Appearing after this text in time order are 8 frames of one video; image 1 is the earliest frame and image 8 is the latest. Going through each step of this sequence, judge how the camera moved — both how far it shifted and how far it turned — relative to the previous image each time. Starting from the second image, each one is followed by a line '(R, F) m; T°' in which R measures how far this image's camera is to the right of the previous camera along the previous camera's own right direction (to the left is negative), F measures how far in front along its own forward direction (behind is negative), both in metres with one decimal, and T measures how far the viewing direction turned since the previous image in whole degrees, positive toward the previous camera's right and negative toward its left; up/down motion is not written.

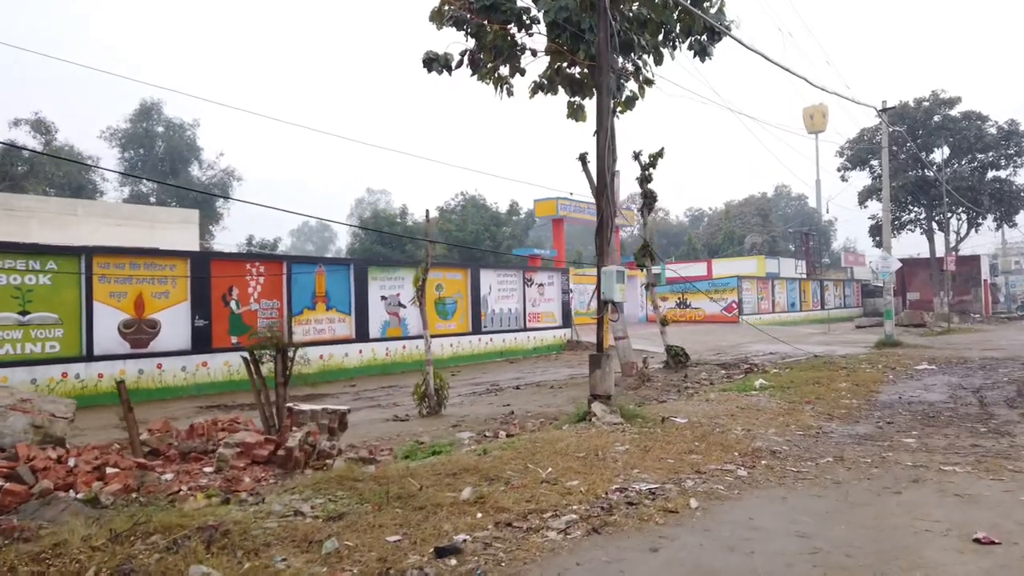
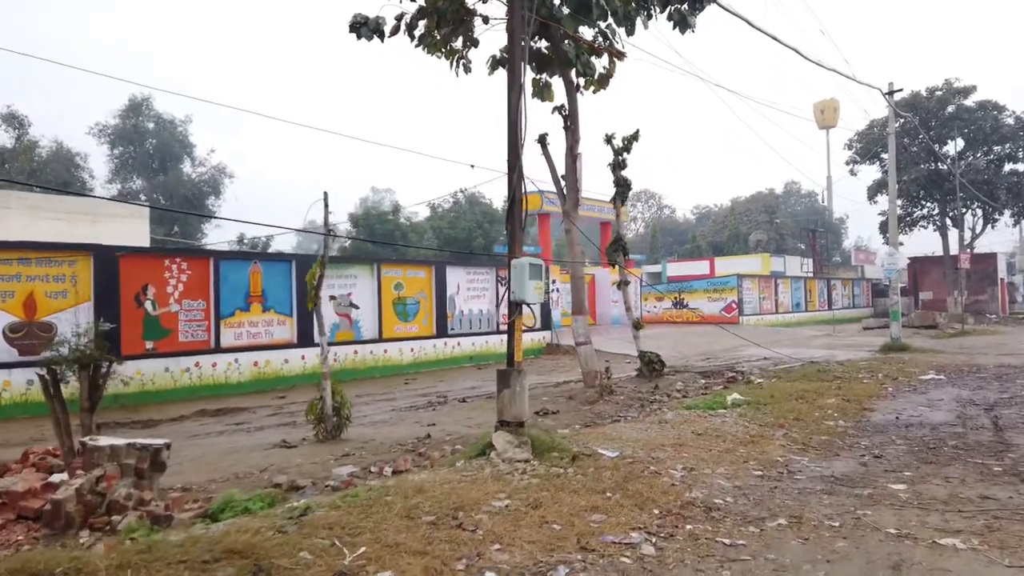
(+1.0, +1.6) m; -1°
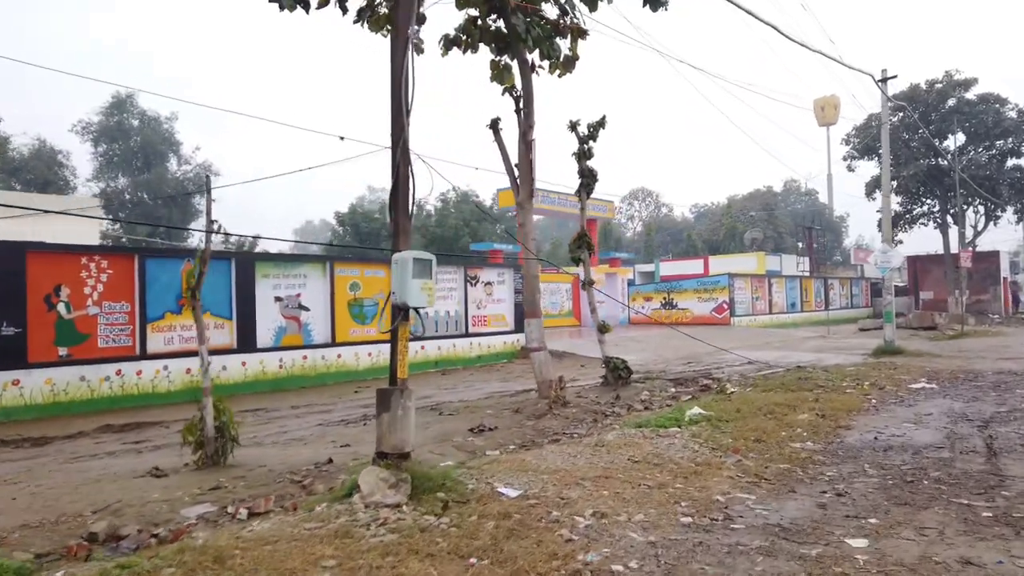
(+0.8, +1.1) m; 0°
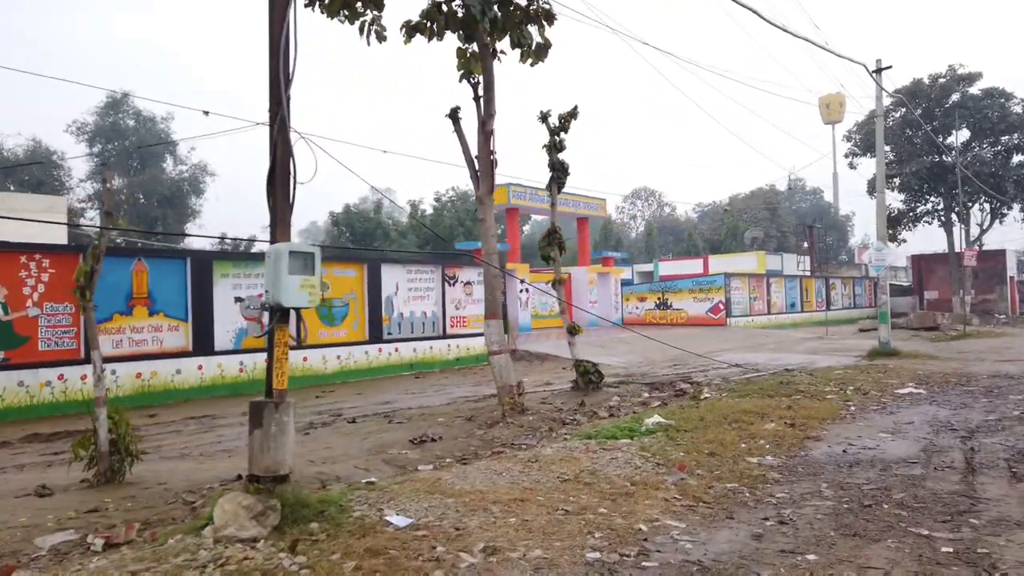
(+0.7, +0.7) m; -1°
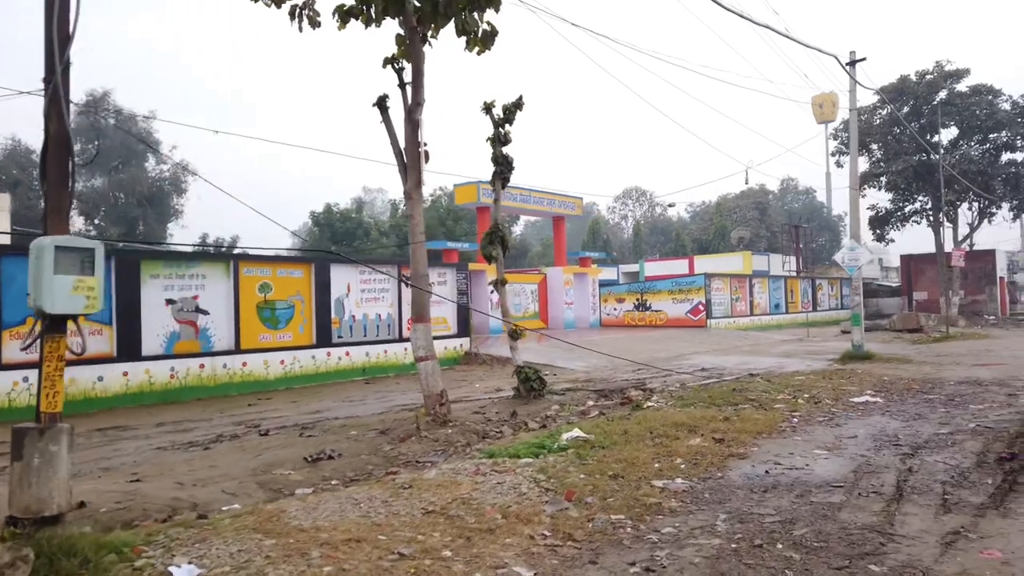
(+0.9, +0.7) m; 0°
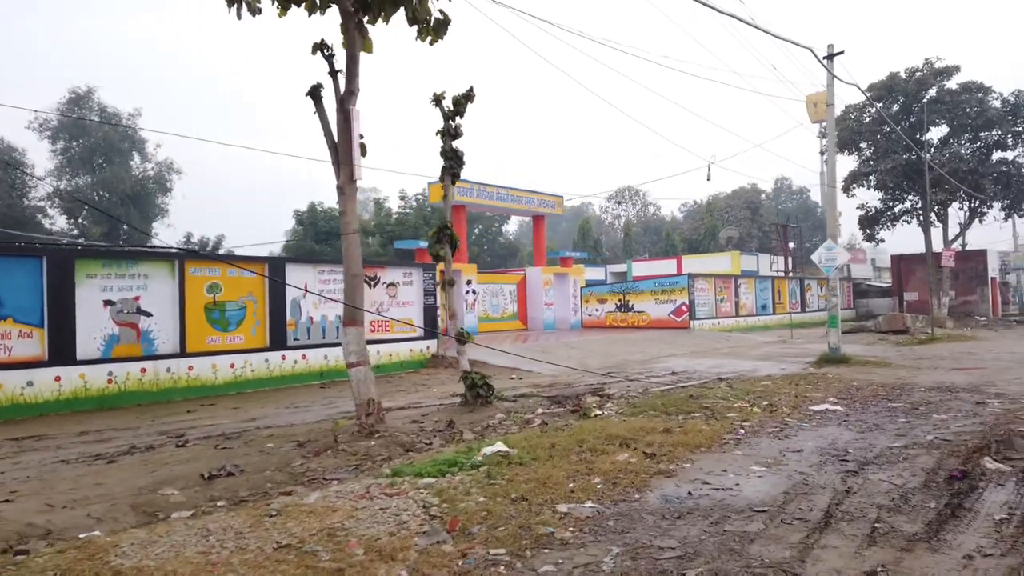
(+0.7, +0.6) m; 0°
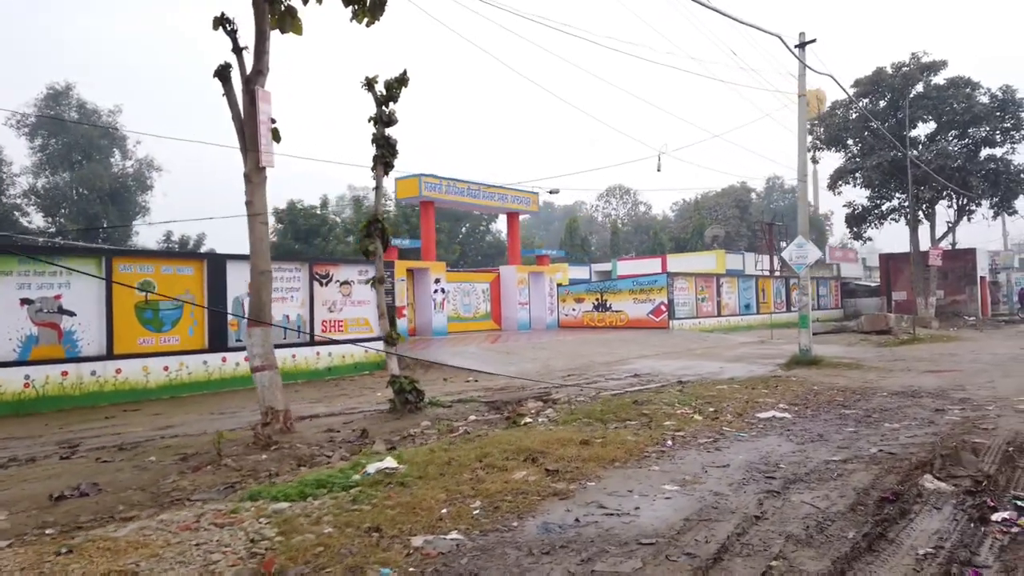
(+0.9, +0.7) m; 0°
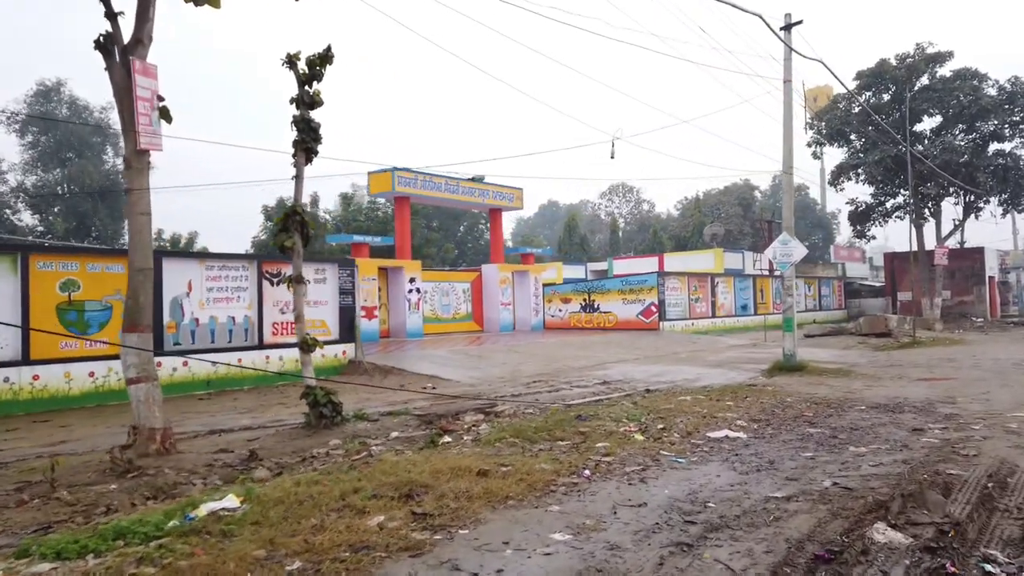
(+0.9, +1.1) m; -1°
